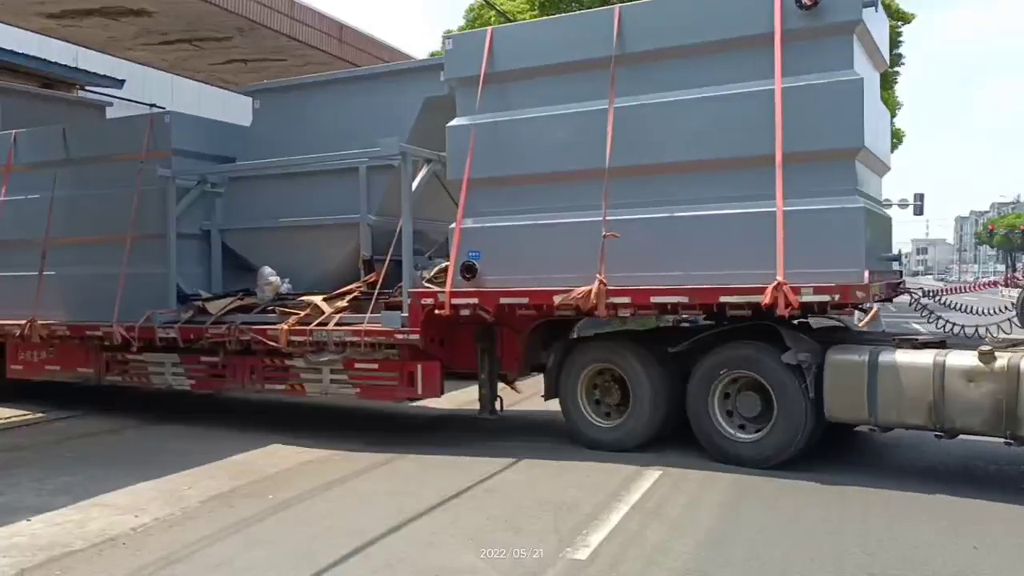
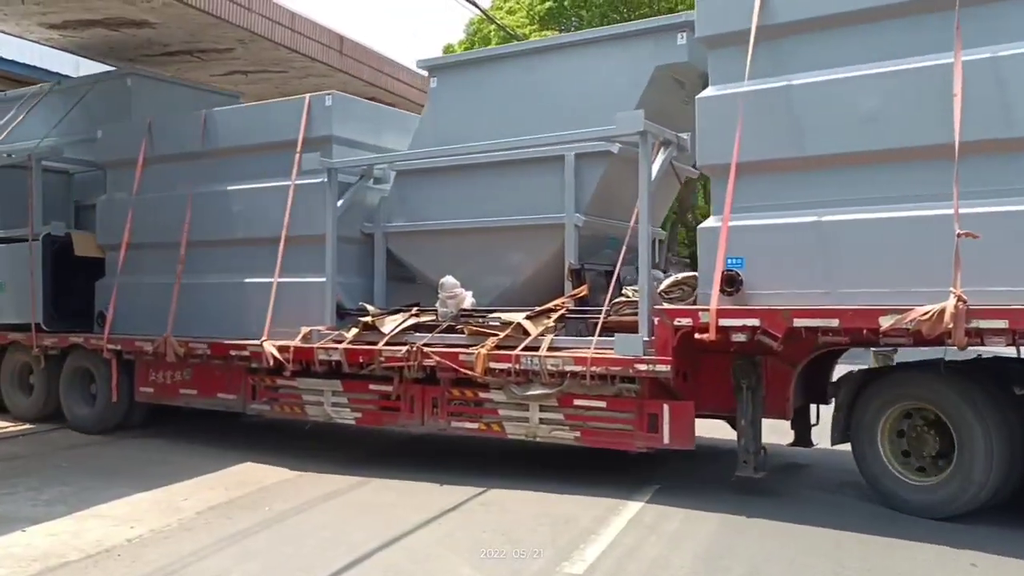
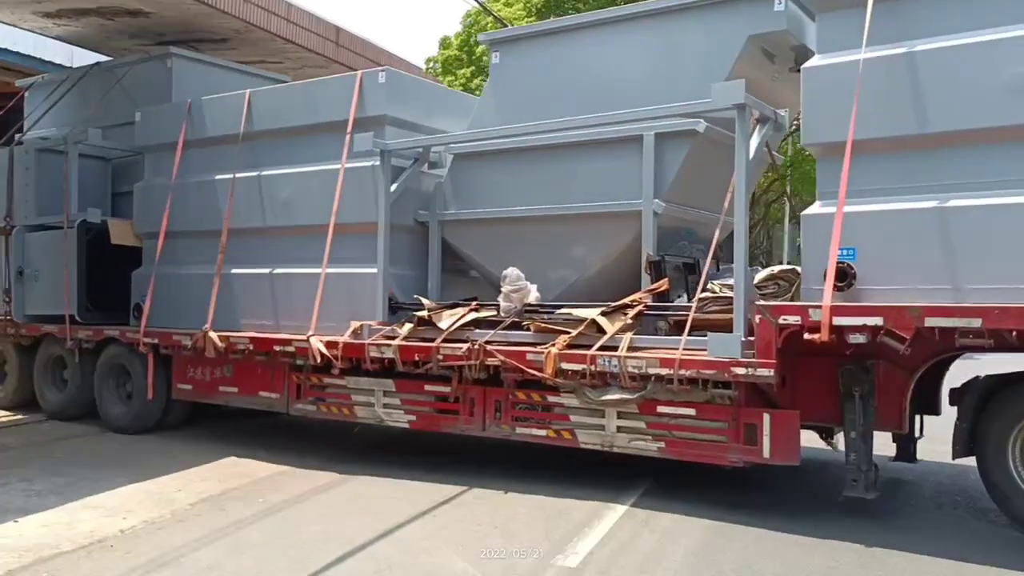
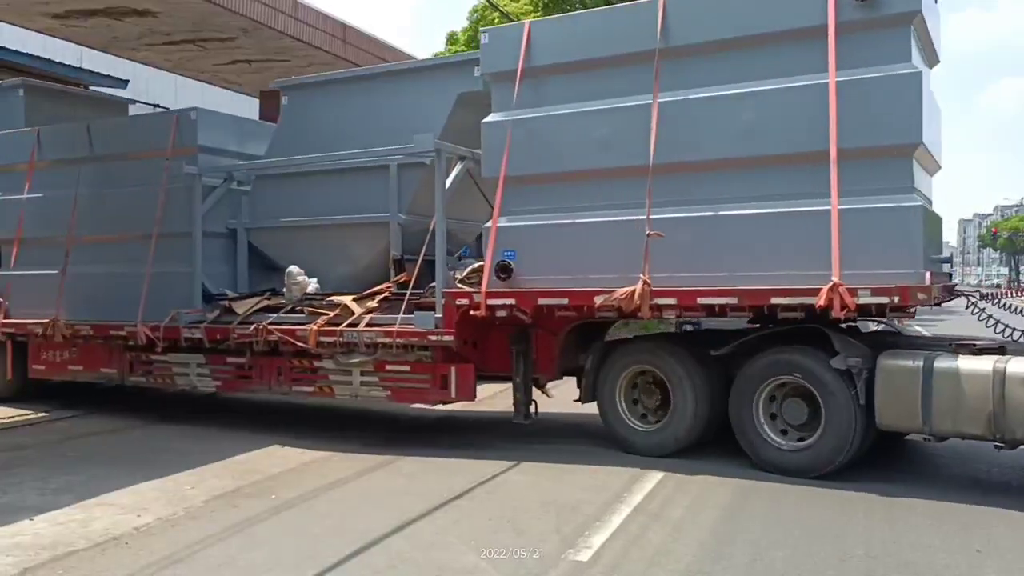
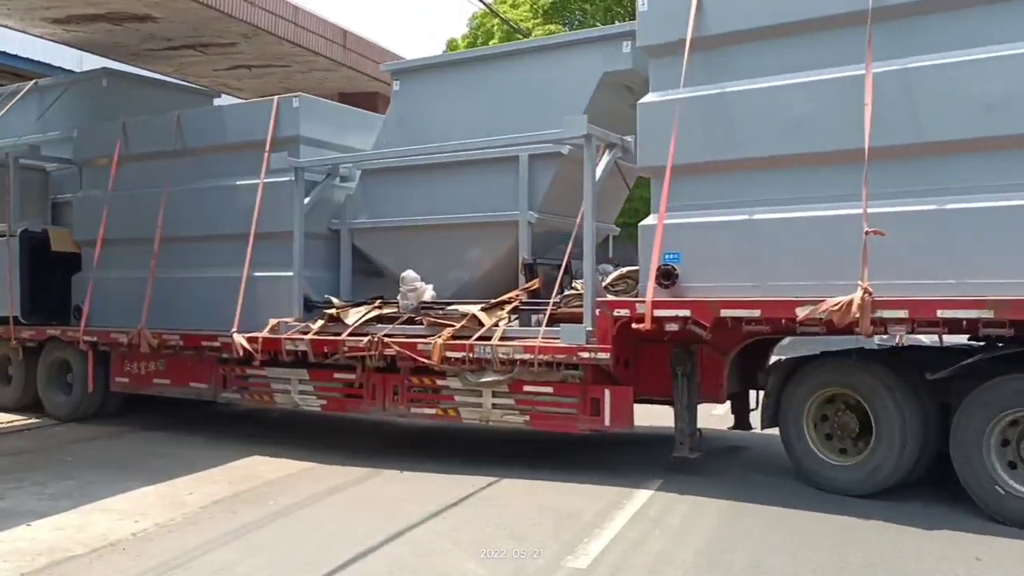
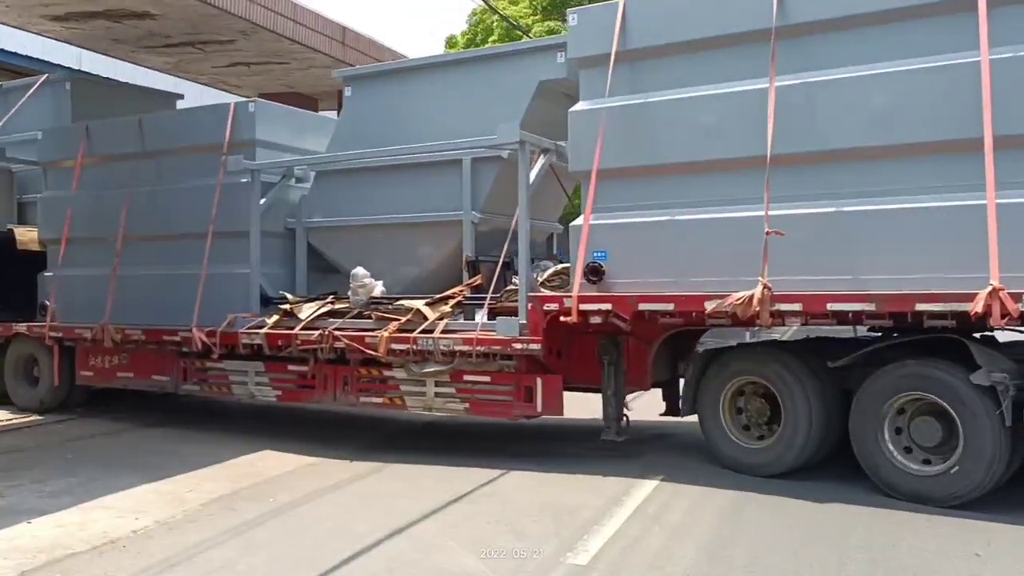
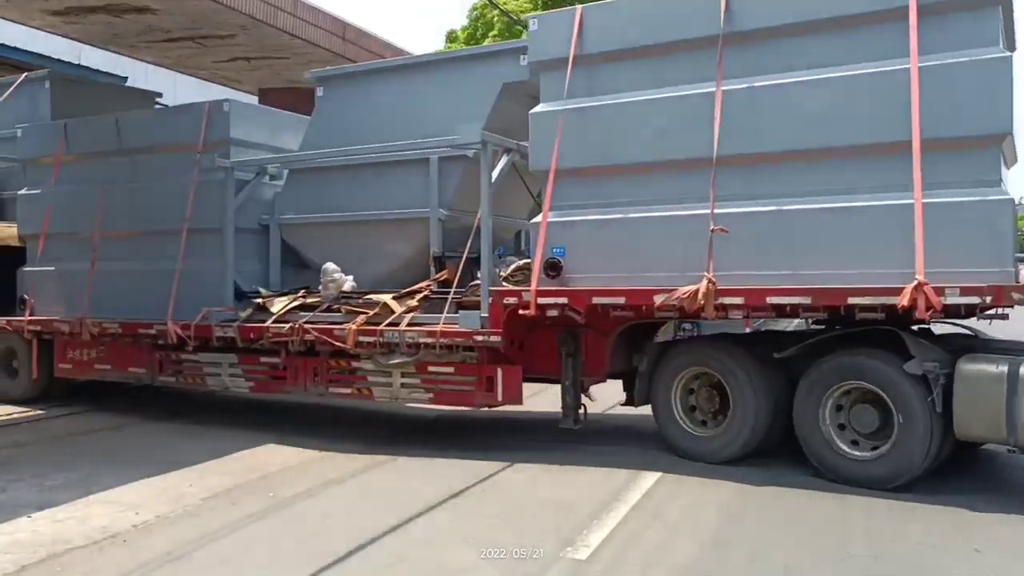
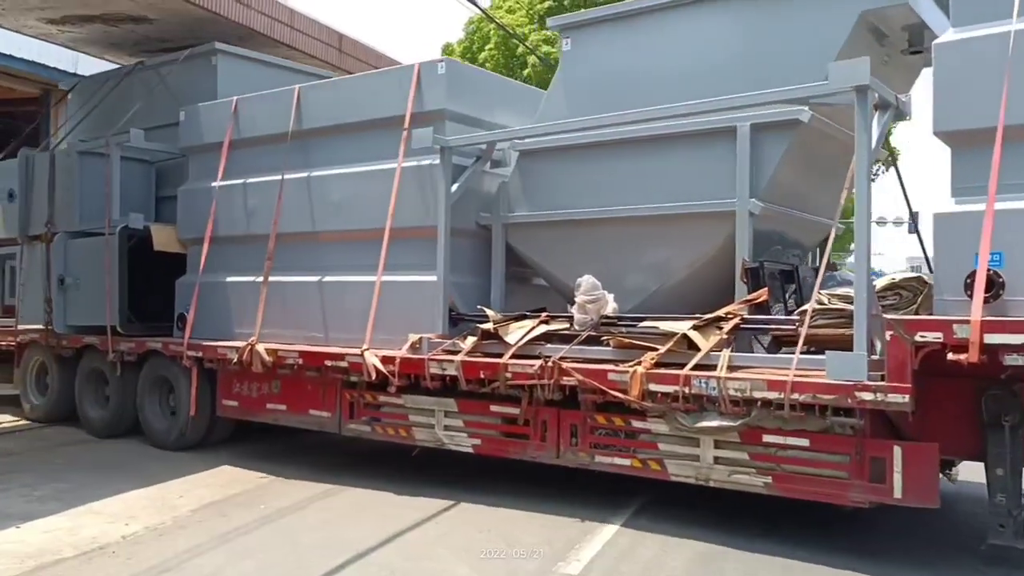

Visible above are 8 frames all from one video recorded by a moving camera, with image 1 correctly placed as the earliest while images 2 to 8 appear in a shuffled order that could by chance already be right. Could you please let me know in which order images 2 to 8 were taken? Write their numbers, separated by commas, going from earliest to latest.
4, 7, 6, 5, 2, 3, 8
